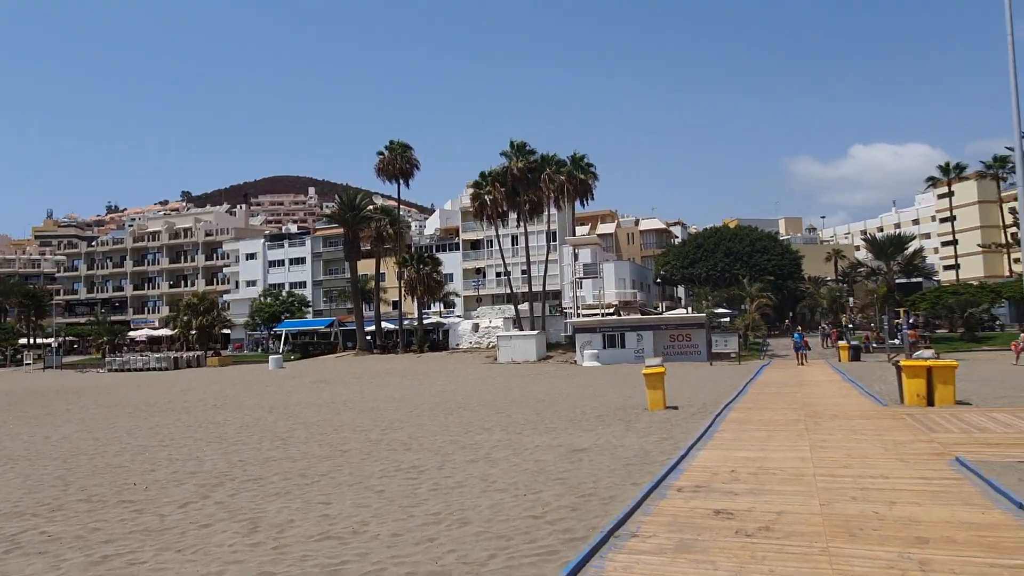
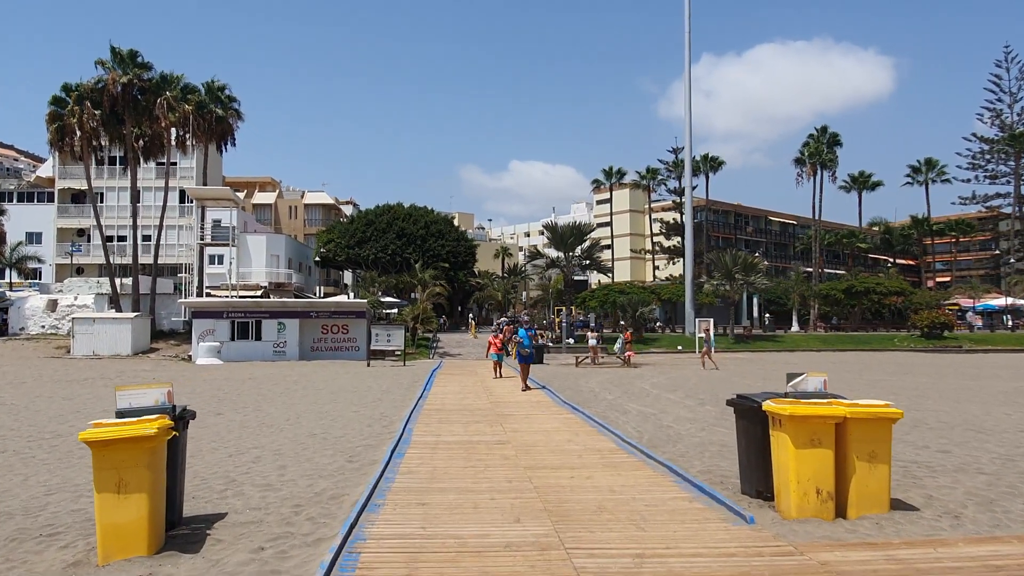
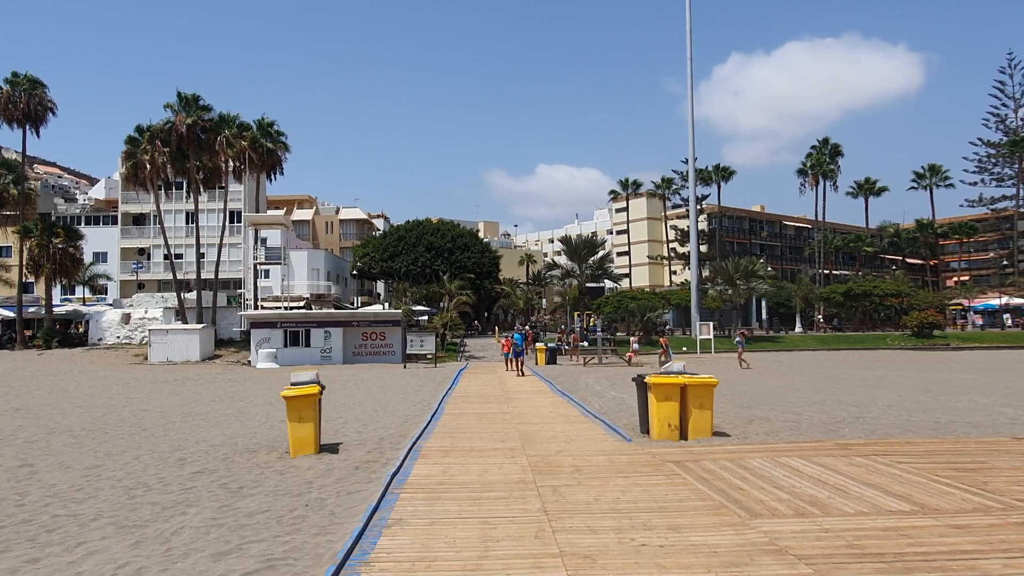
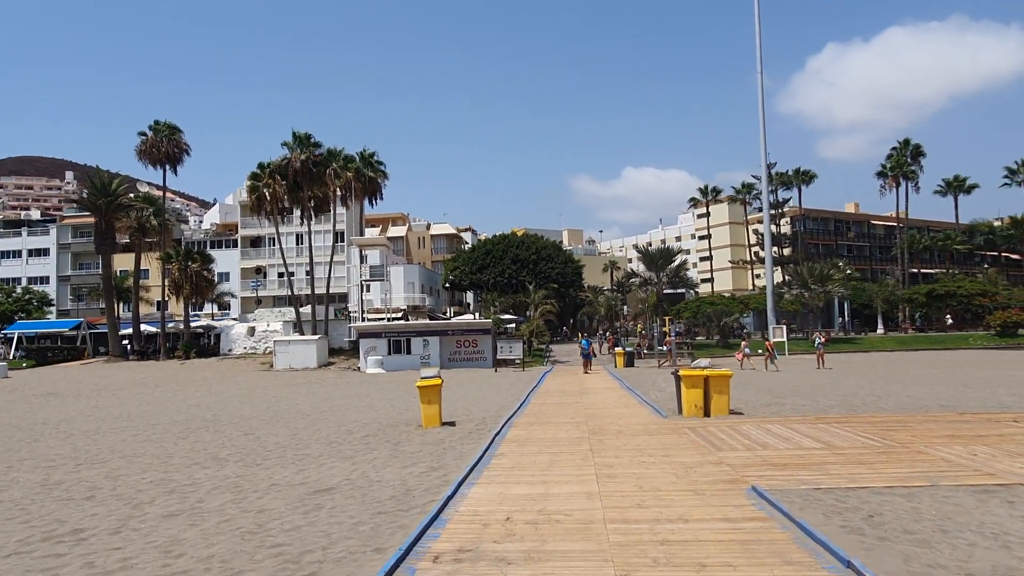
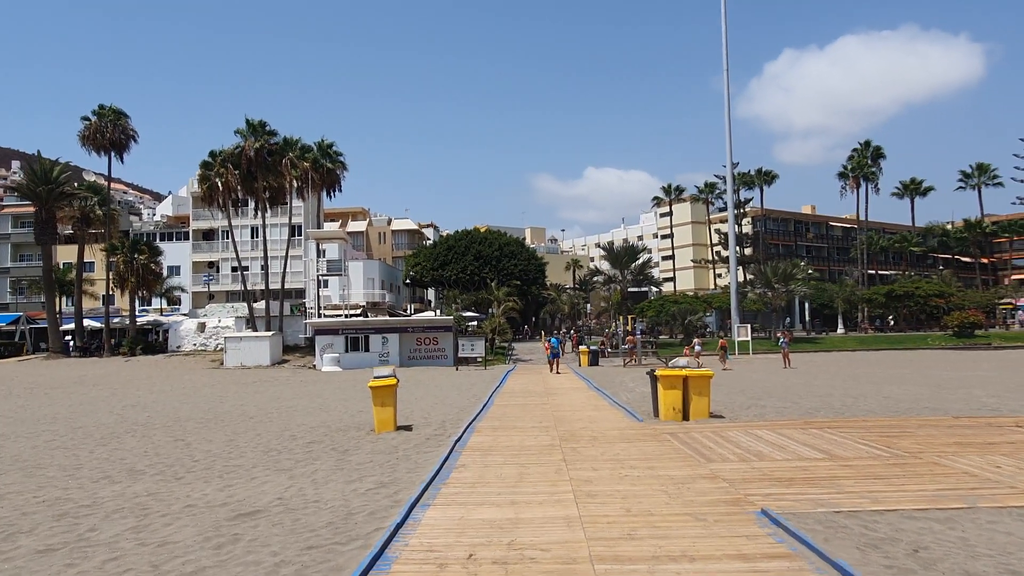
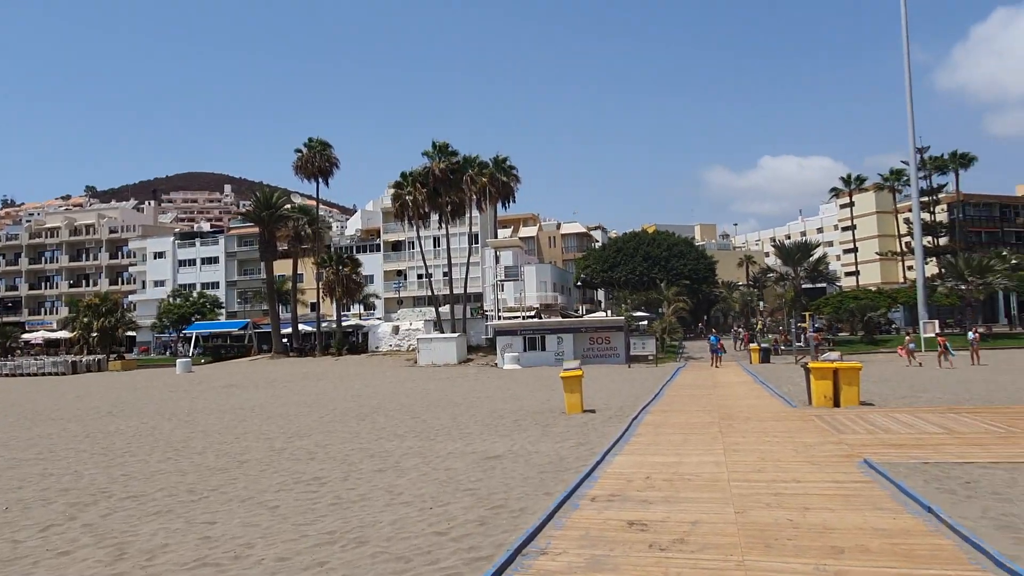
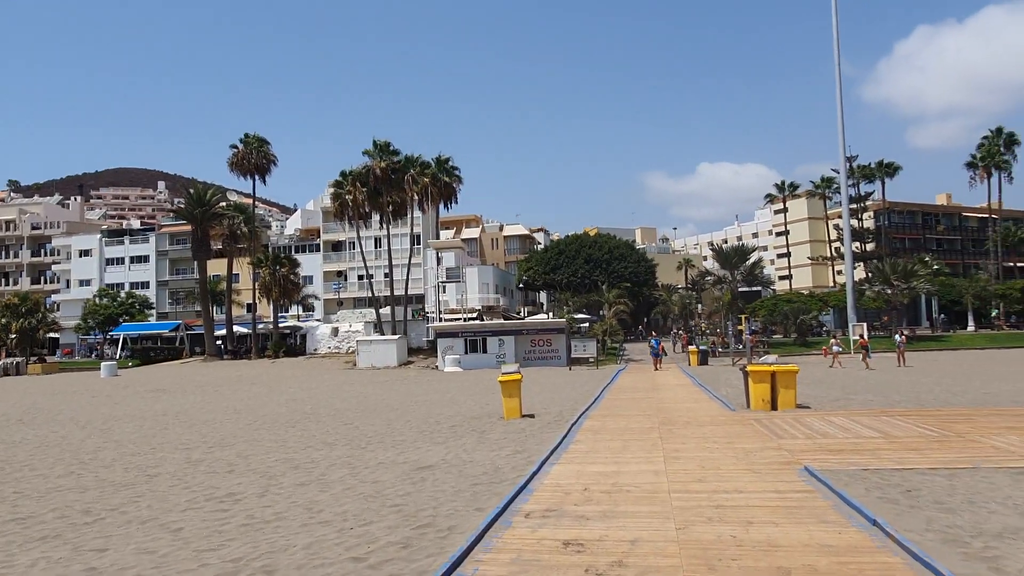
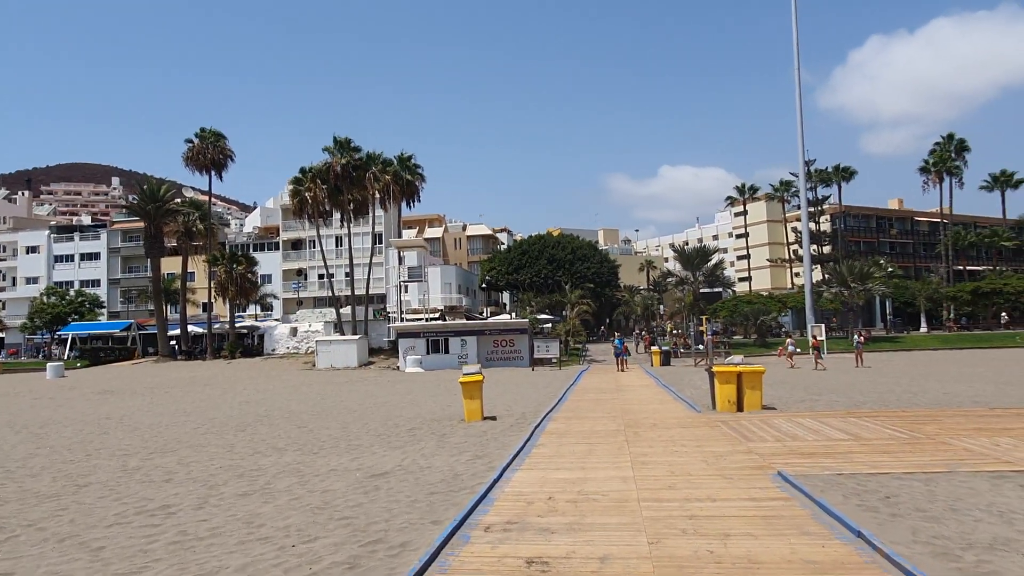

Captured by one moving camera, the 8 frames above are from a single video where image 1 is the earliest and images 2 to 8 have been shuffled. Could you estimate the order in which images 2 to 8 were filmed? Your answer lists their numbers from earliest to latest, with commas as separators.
6, 7, 8, 4, 5, 3, 2
